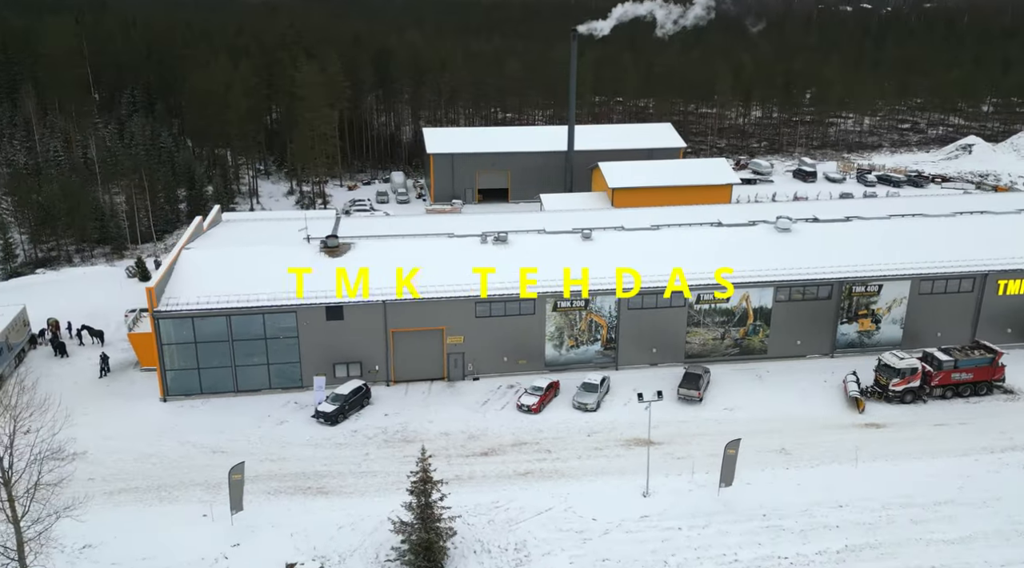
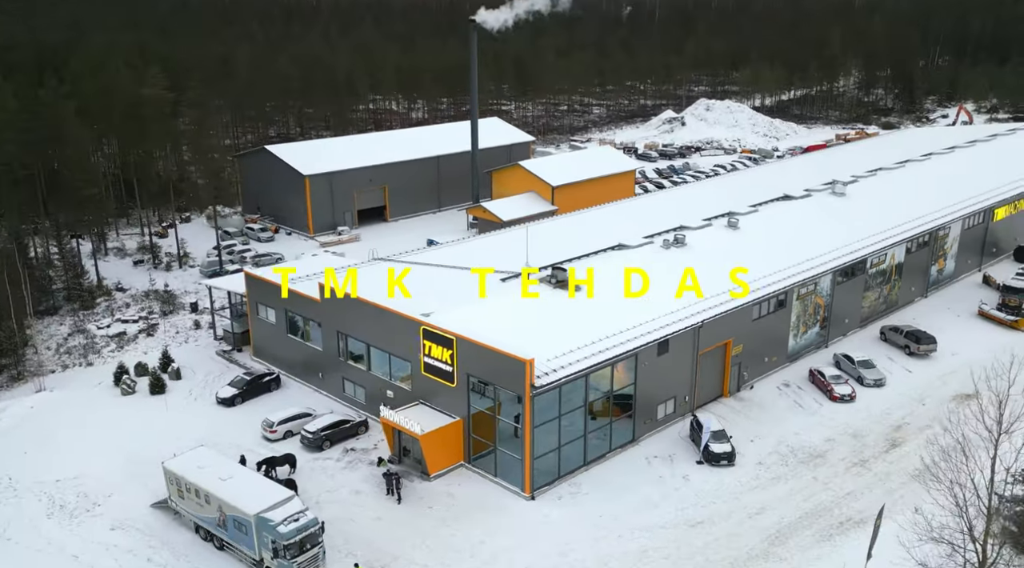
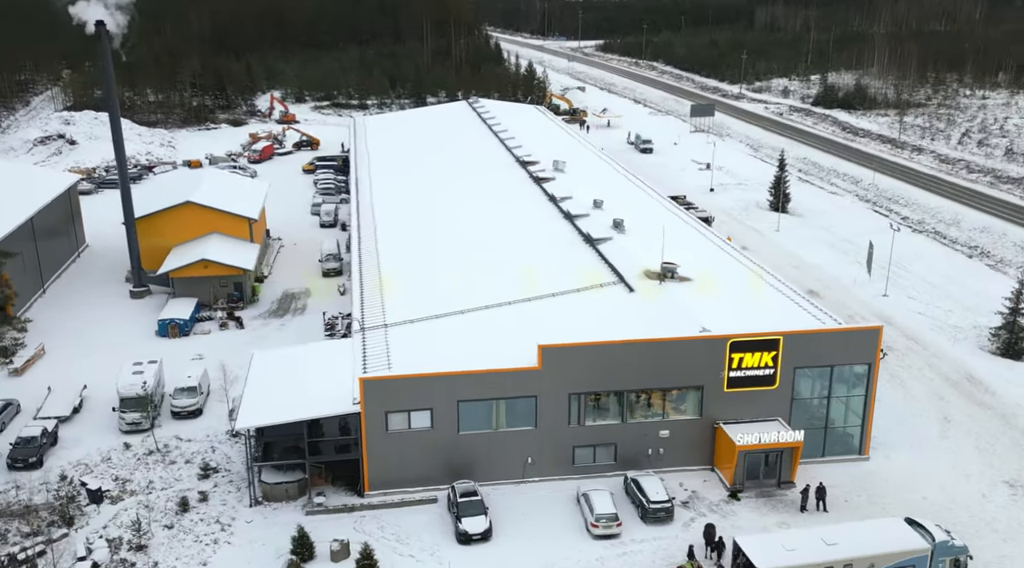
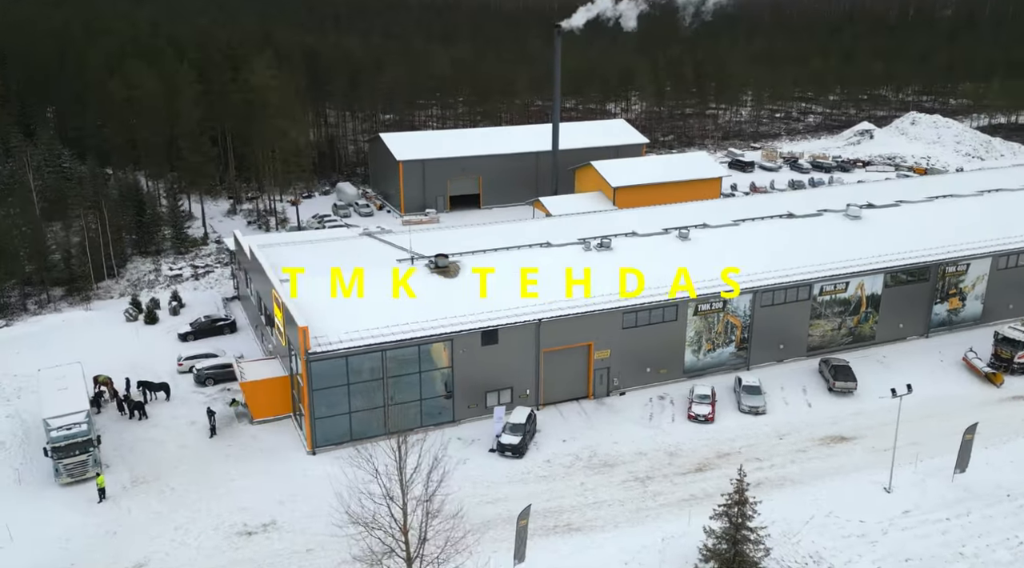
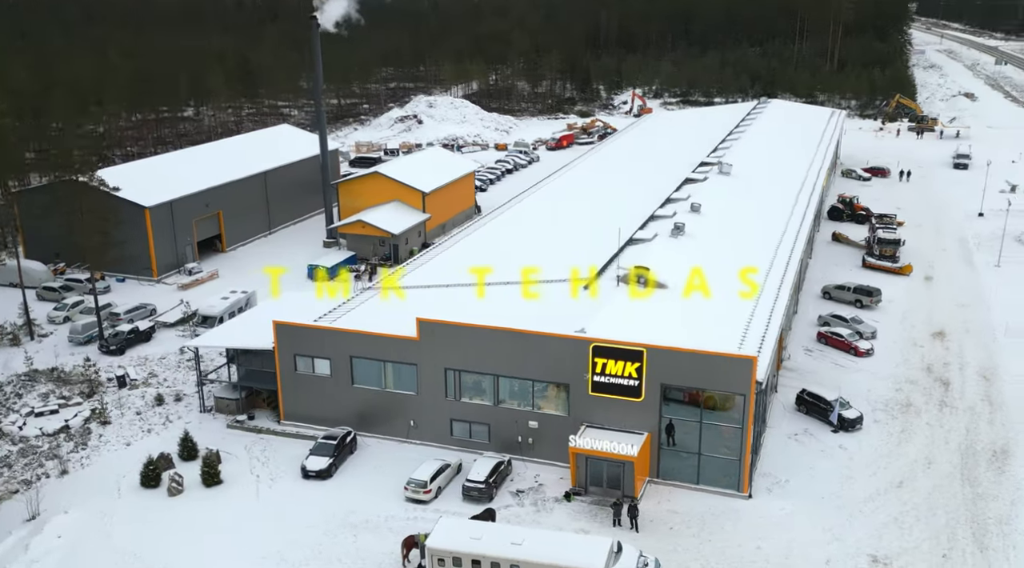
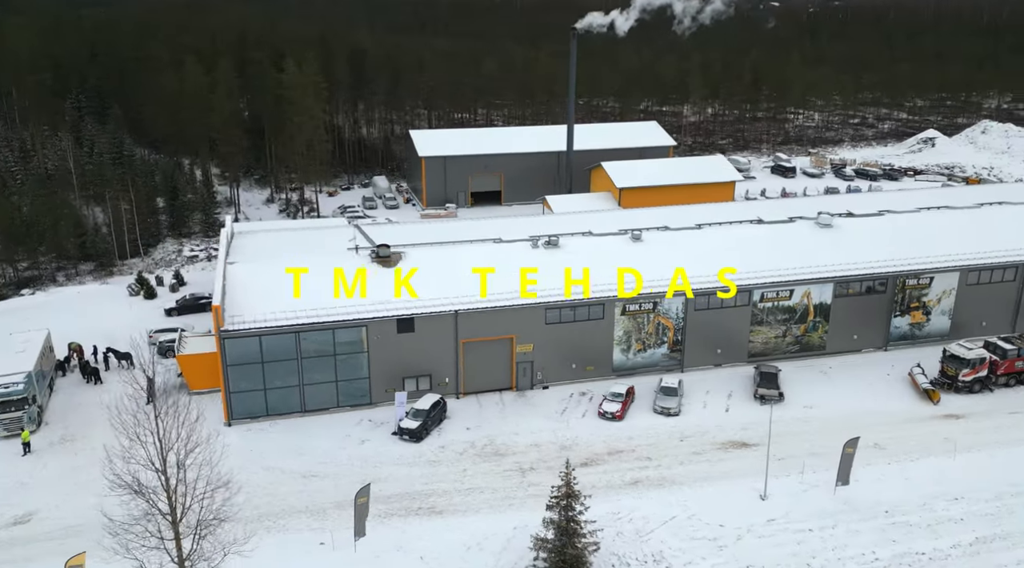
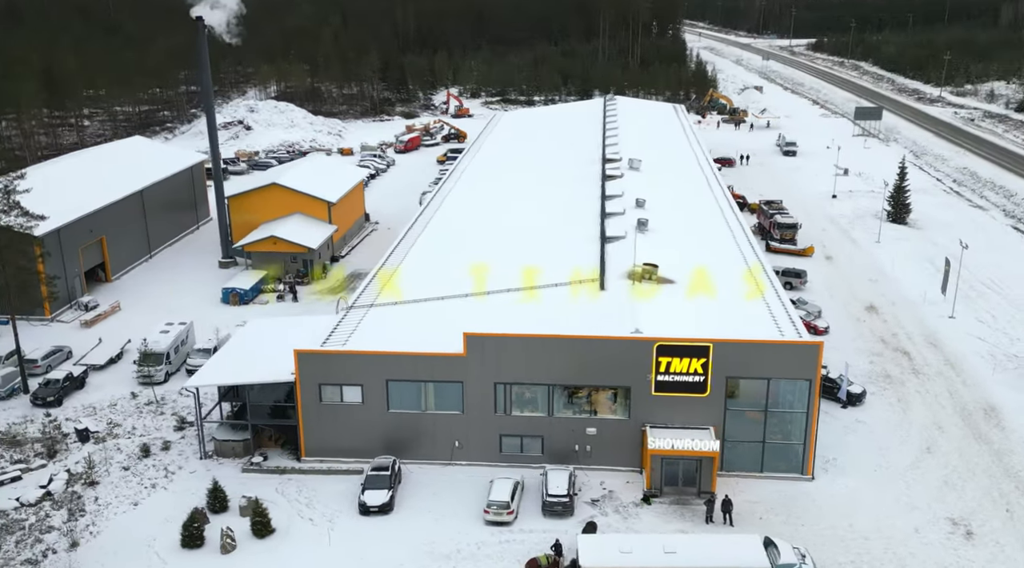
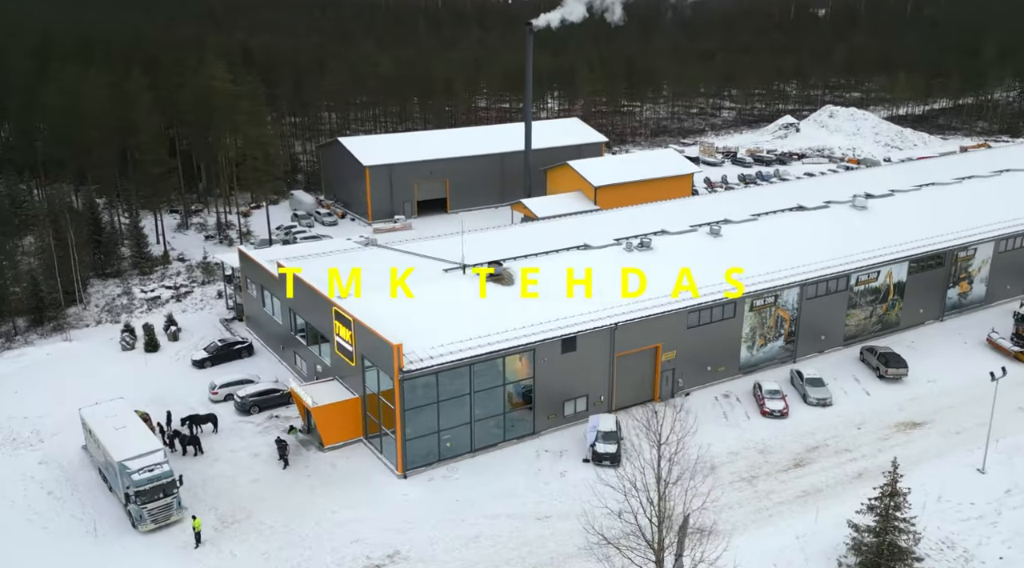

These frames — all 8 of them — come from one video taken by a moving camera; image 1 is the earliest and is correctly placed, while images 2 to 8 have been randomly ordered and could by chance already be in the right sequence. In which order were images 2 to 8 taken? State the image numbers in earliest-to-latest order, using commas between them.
6, 4, 8, 2, 5, 7, 3
